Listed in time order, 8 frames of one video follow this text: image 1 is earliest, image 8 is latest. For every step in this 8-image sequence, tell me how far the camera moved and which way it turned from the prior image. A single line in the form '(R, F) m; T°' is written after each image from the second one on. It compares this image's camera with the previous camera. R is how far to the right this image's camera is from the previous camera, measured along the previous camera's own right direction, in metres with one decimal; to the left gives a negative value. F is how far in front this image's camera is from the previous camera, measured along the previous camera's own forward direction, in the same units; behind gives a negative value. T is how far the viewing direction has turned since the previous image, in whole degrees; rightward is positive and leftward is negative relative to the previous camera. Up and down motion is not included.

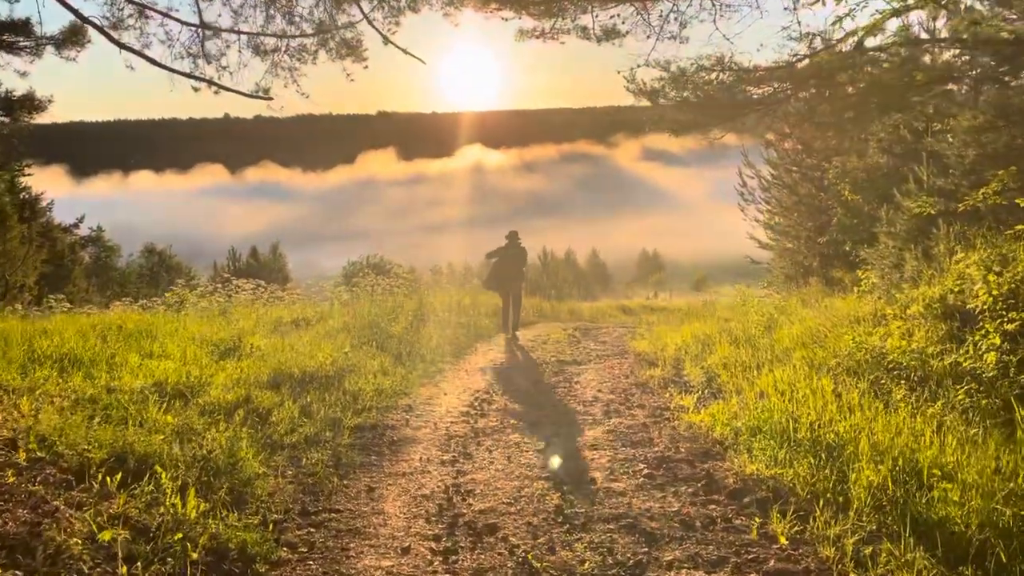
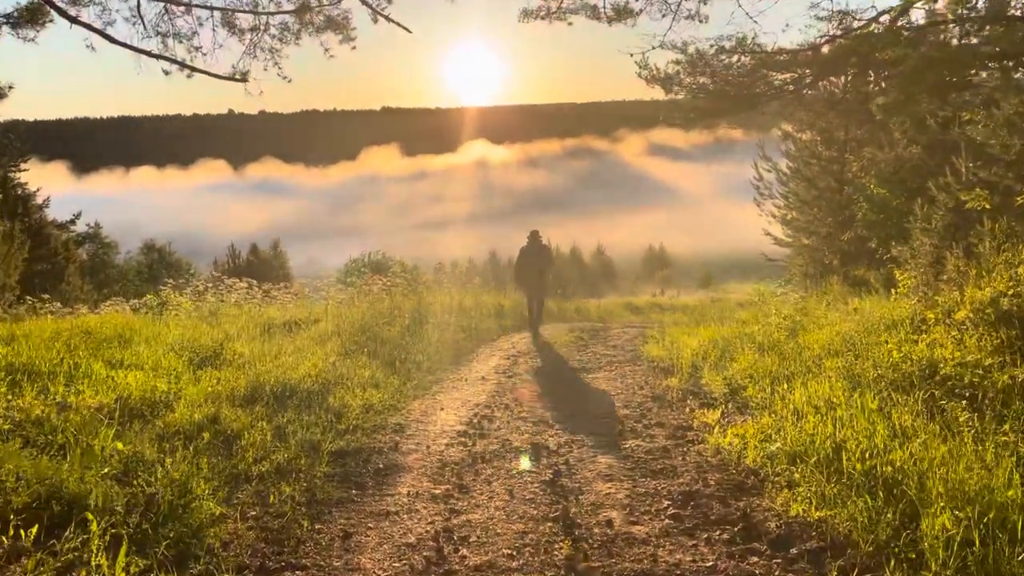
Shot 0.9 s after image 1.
(0.0, +0.7) m; 0°
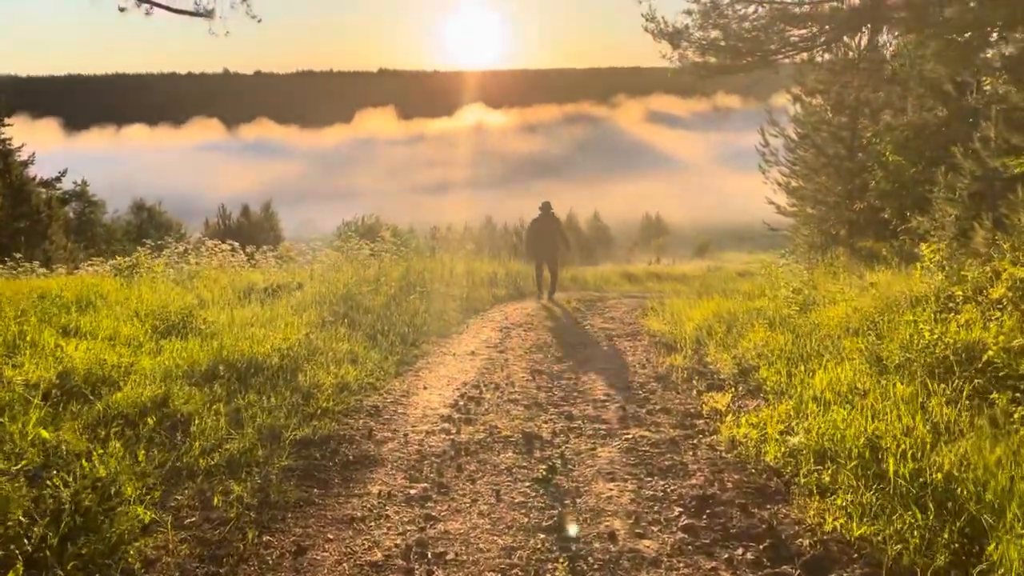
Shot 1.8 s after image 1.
(0.0, +0.7) m; 0°
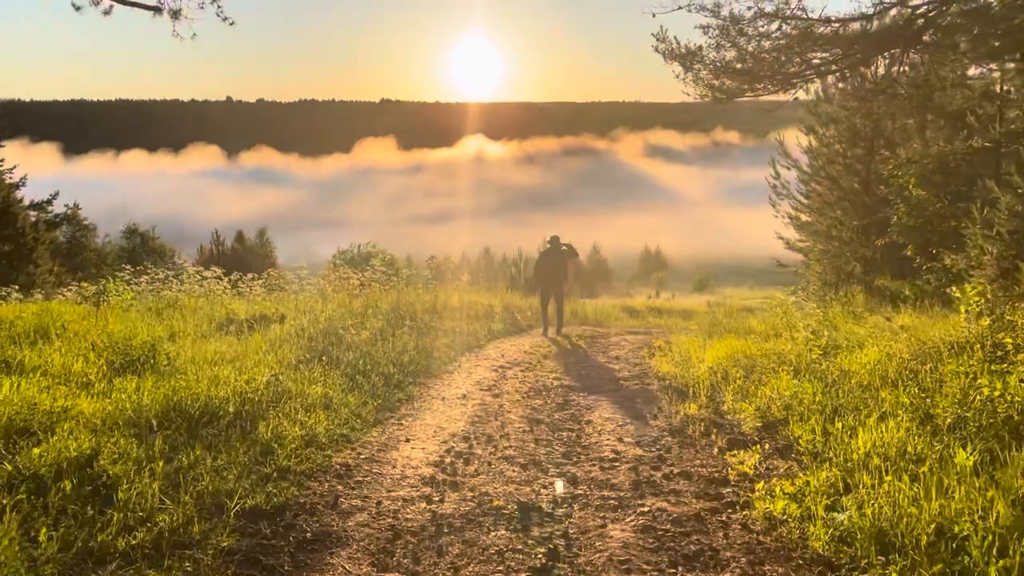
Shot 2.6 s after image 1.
(0.0, +0.7) m; 0°
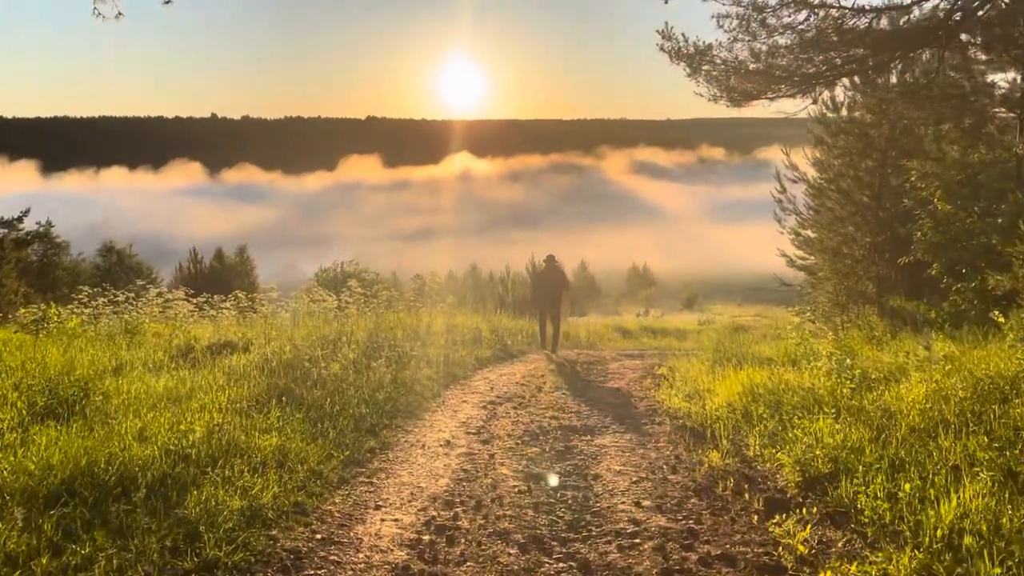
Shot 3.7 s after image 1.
(0.0, +1.0) m; +1°
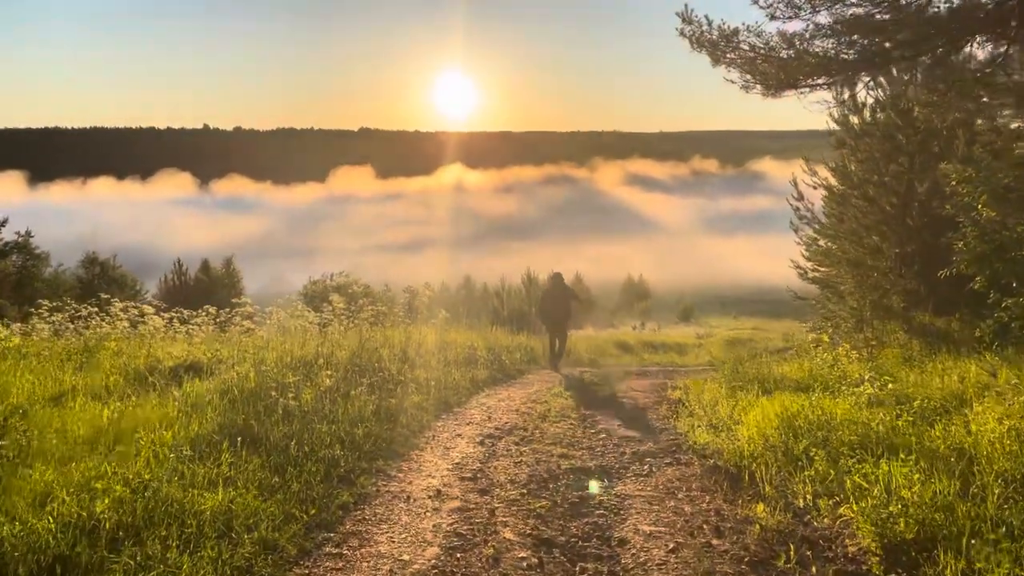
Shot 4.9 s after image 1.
(-0.1, +1.0) m; +1°
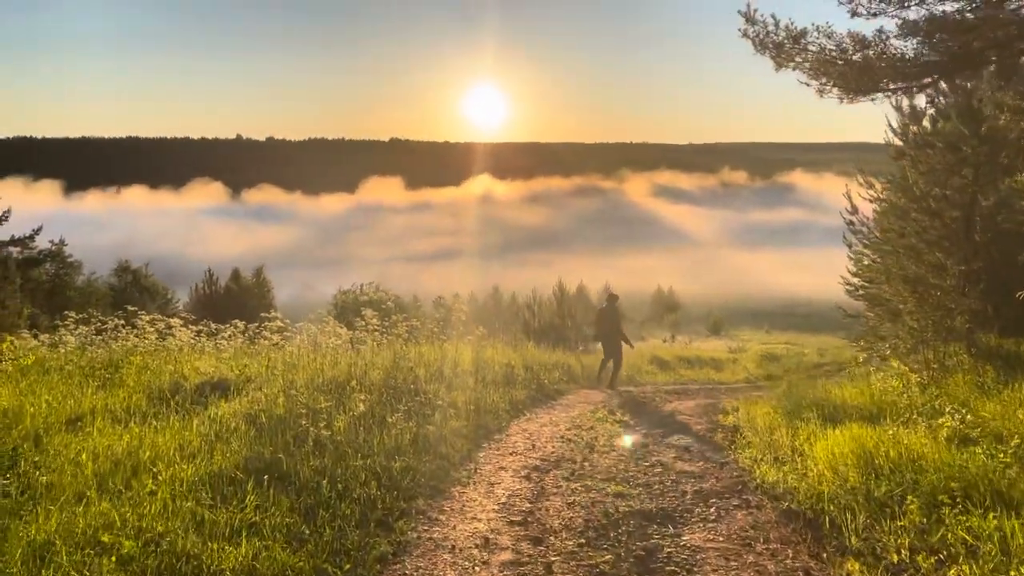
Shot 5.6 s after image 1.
(-0.2, +0.5) m; -2°
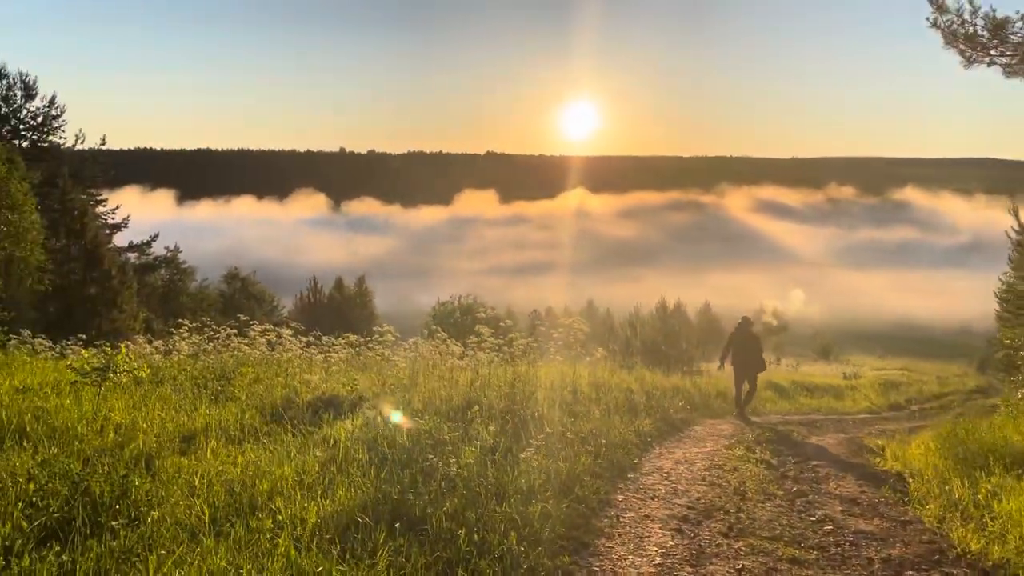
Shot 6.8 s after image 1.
(-0.4, +0.7) m; -6°
